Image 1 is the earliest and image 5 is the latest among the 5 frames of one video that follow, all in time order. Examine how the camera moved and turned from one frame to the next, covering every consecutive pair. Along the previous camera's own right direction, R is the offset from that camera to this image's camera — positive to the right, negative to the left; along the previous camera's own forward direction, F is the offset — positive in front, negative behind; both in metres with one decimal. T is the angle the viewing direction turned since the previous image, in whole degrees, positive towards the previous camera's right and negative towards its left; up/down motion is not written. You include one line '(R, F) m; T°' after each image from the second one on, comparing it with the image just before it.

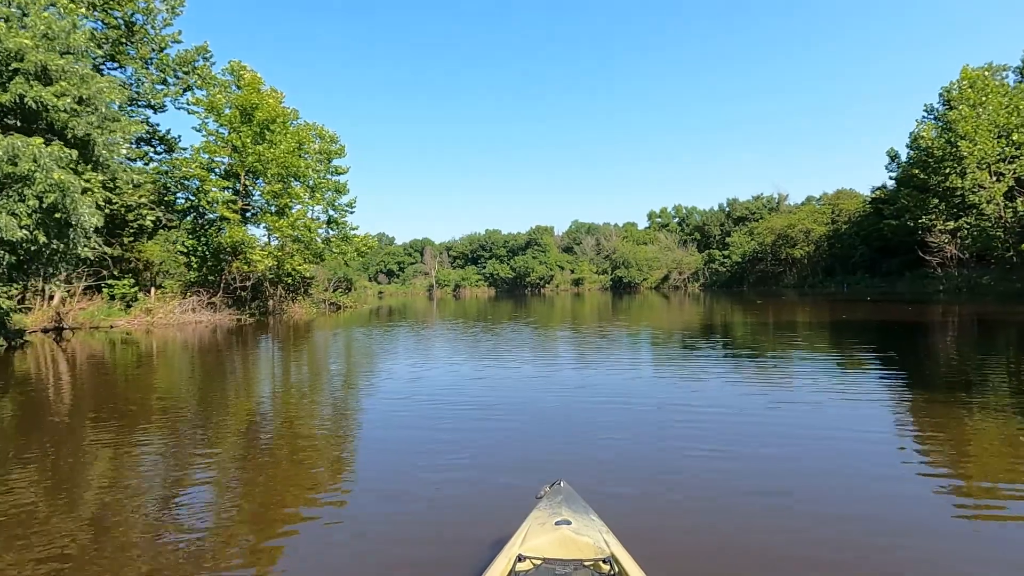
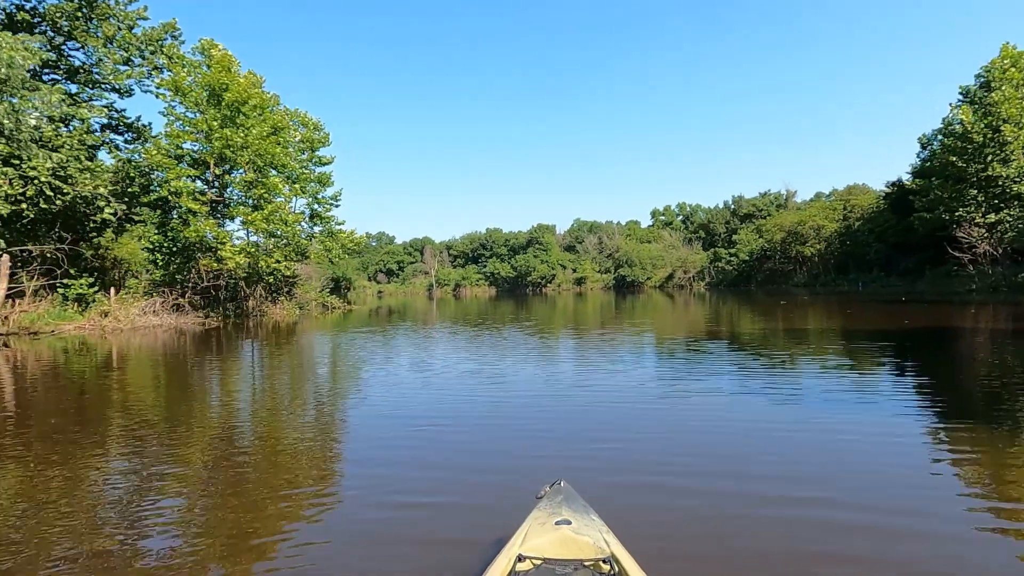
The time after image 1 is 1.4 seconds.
(+0.2, +2.5) m; 0°
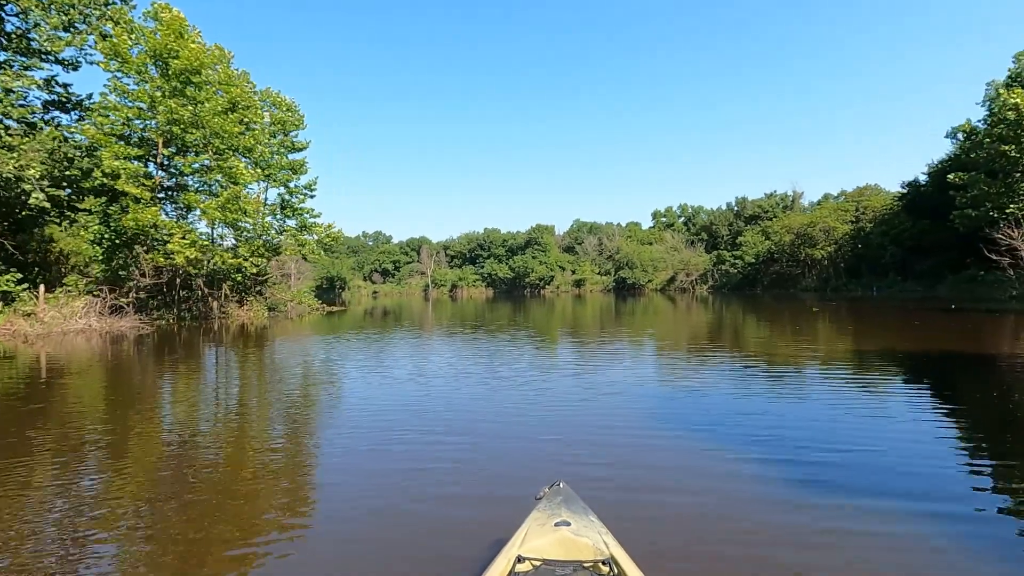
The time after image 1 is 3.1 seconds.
(+0.2, +3.1) m; 0°
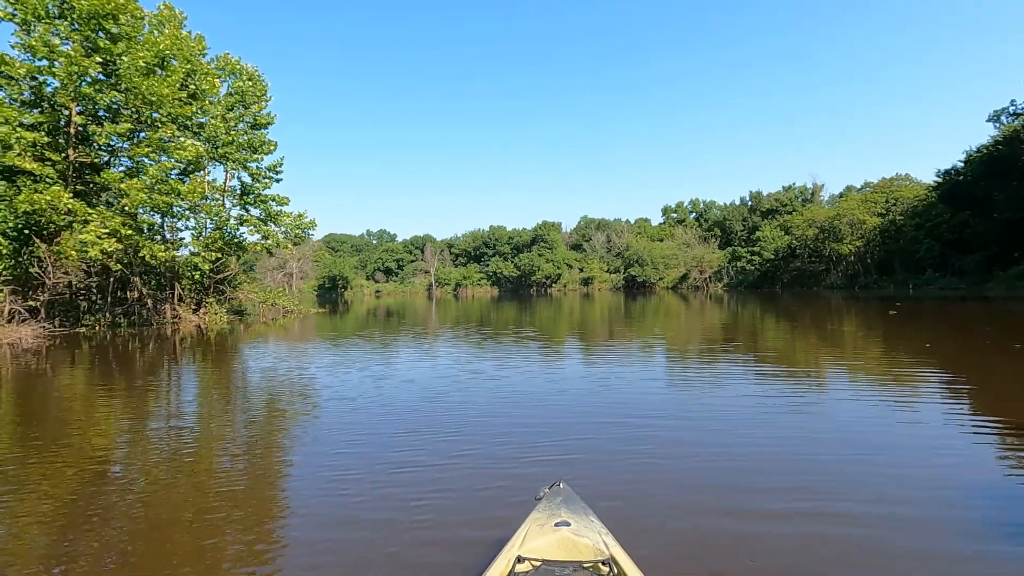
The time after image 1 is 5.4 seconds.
(+1.6, +3.2) m; -2°
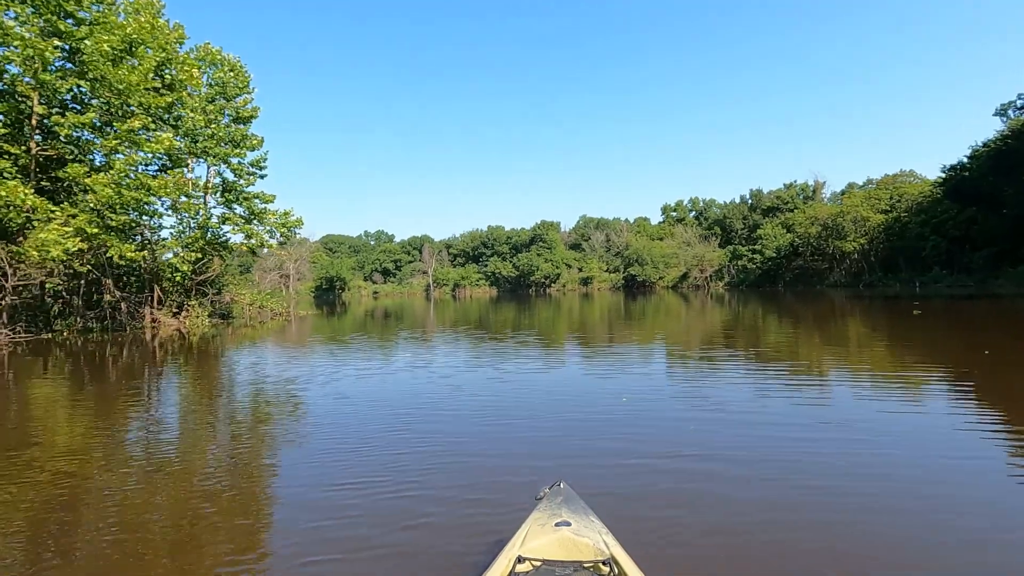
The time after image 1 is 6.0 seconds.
(+9.0, -3.1) m; +1°
